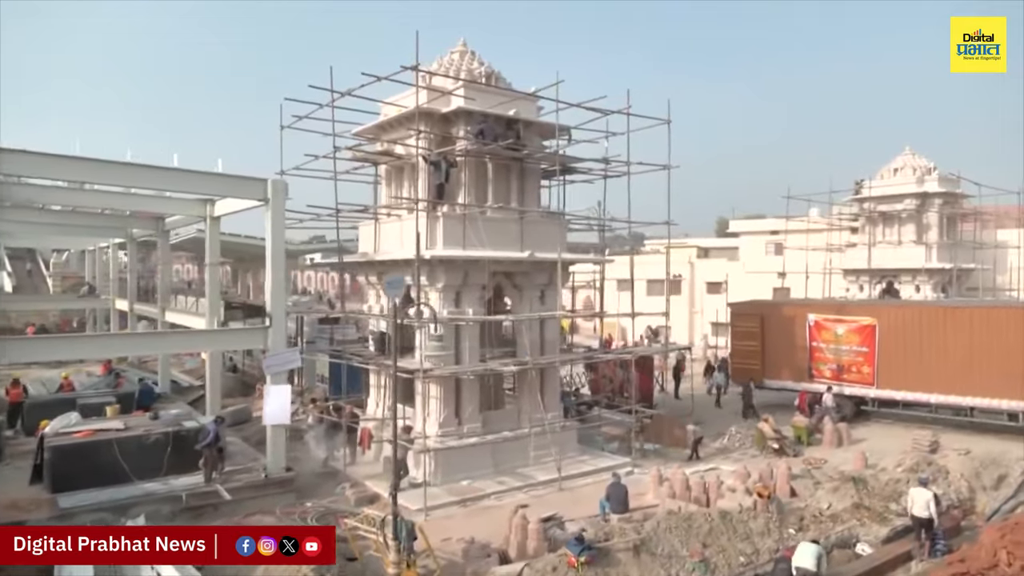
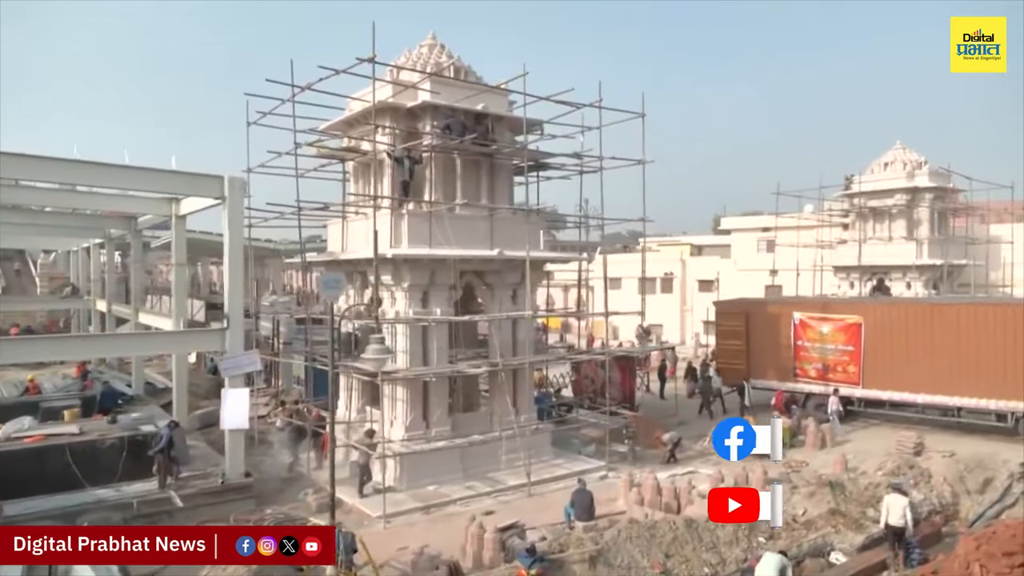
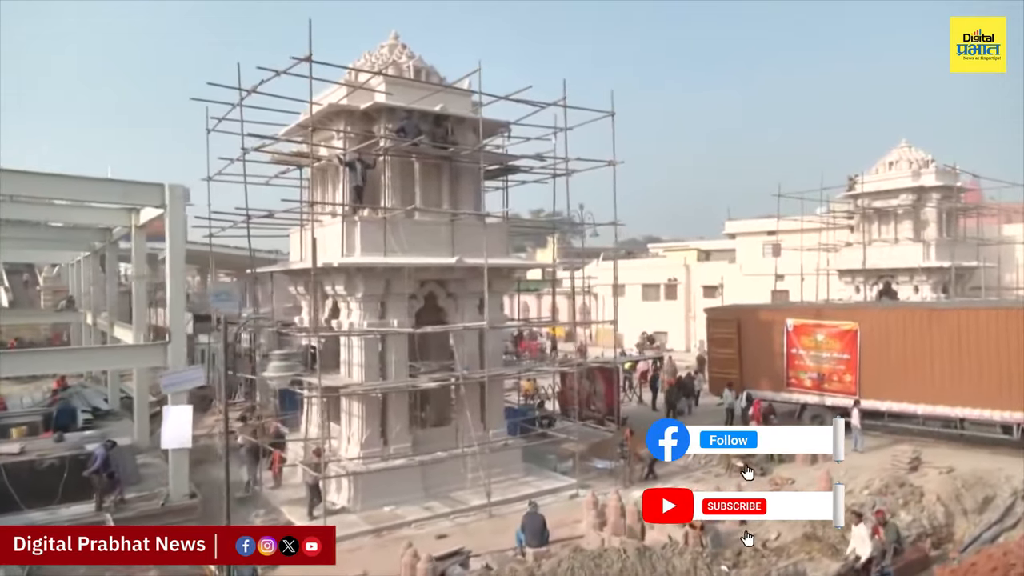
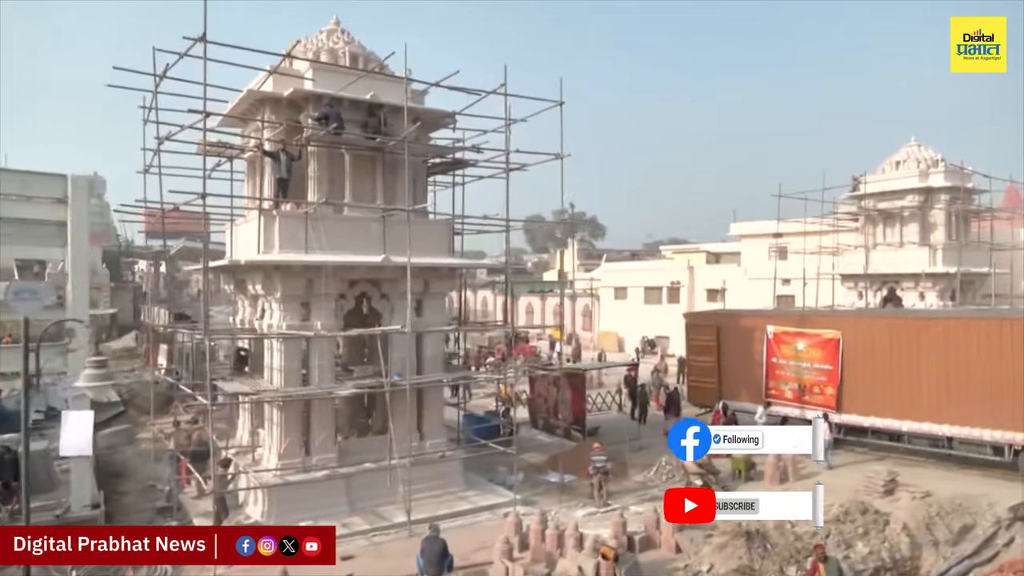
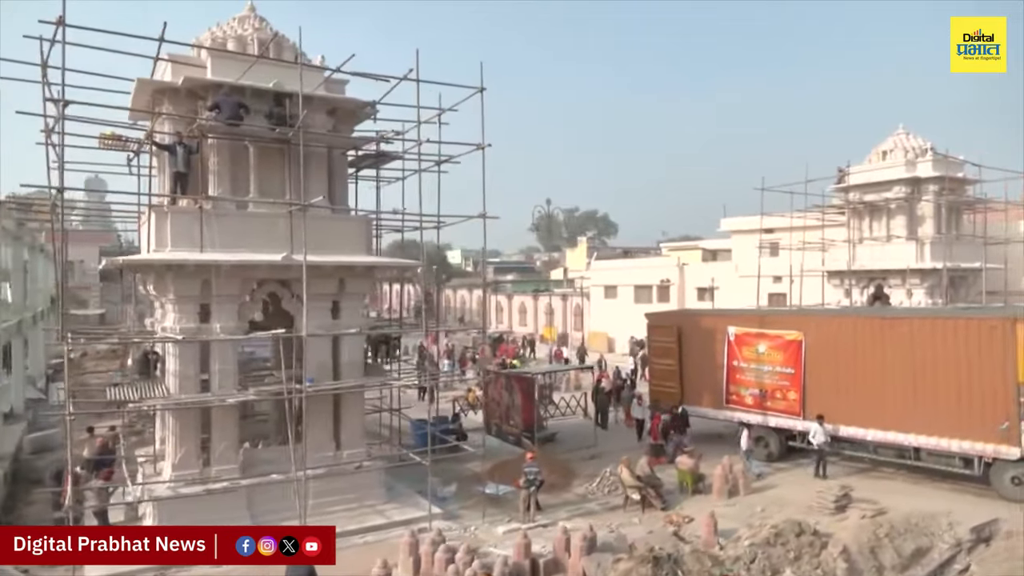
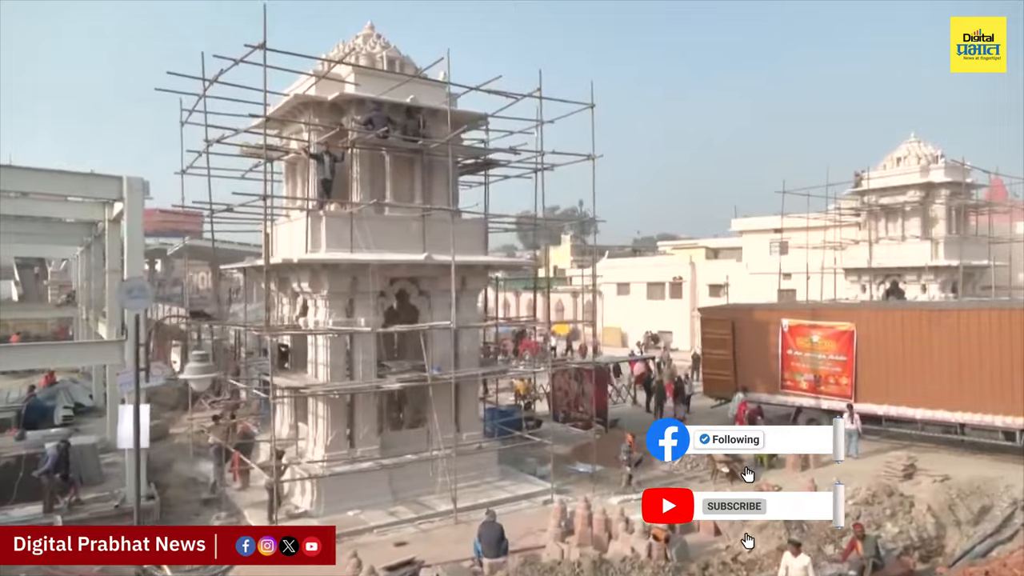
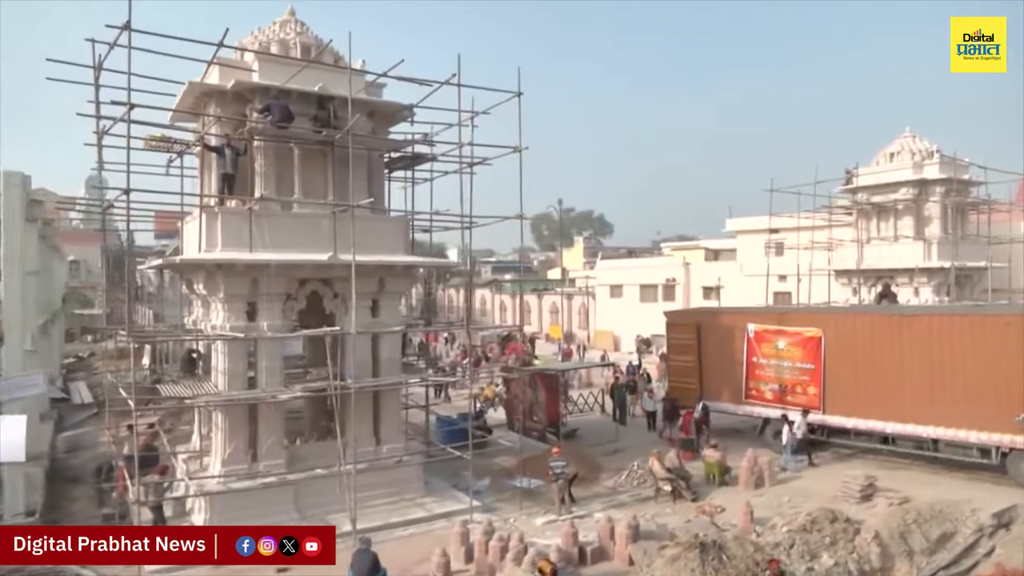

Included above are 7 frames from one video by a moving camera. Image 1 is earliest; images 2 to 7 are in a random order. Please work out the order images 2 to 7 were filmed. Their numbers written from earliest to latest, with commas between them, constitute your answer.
2, 3, 6, 4, 7, 5
